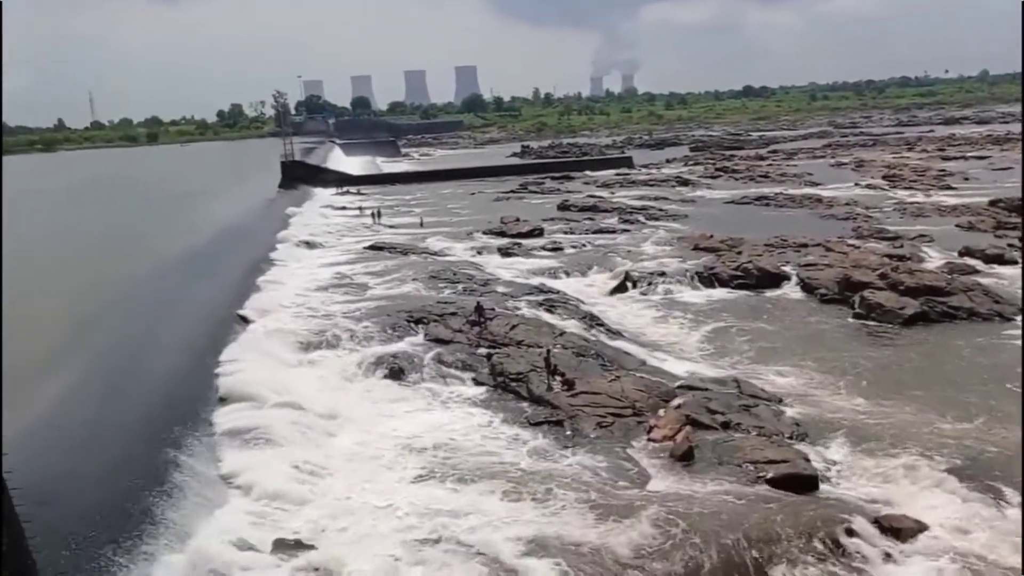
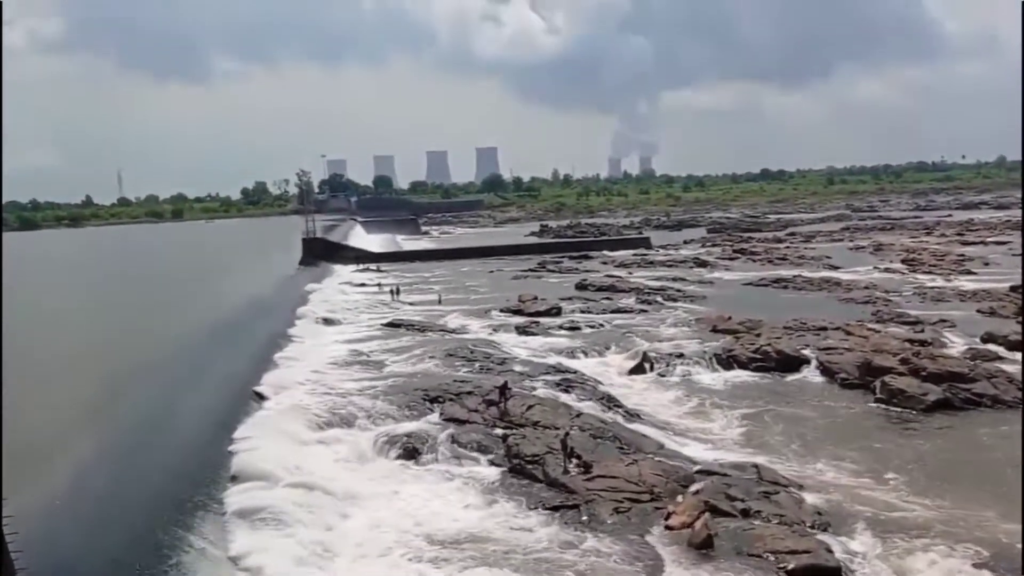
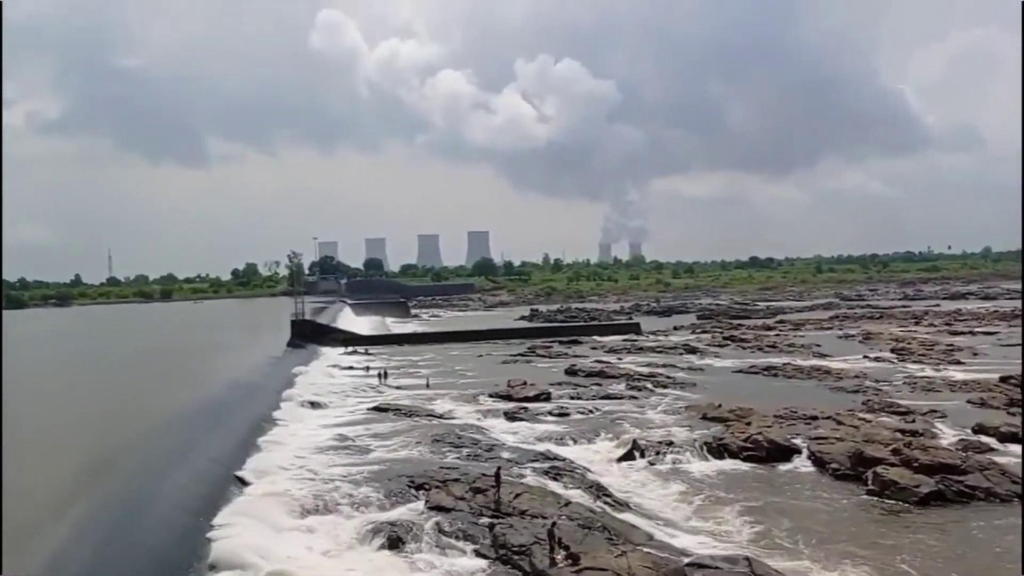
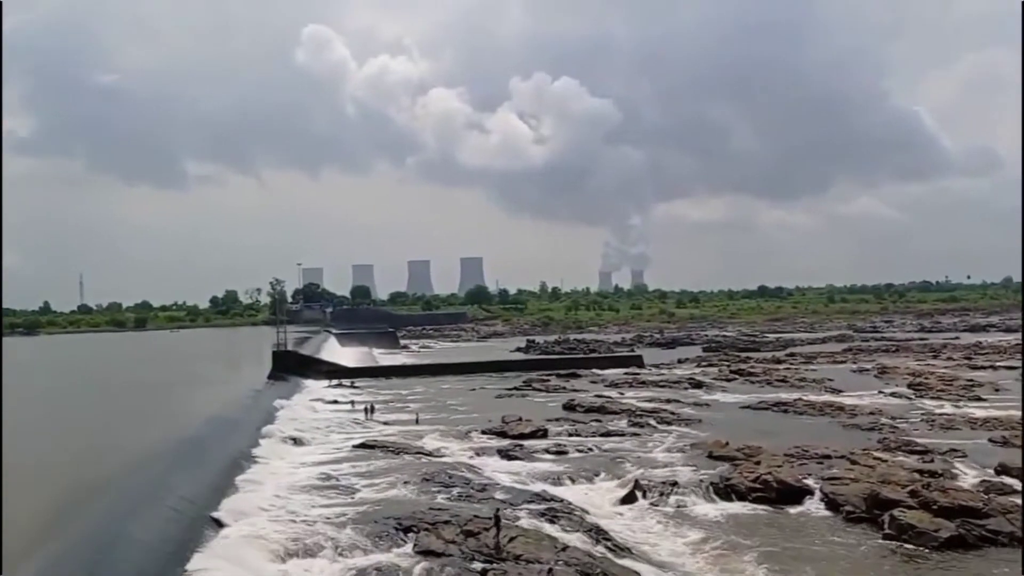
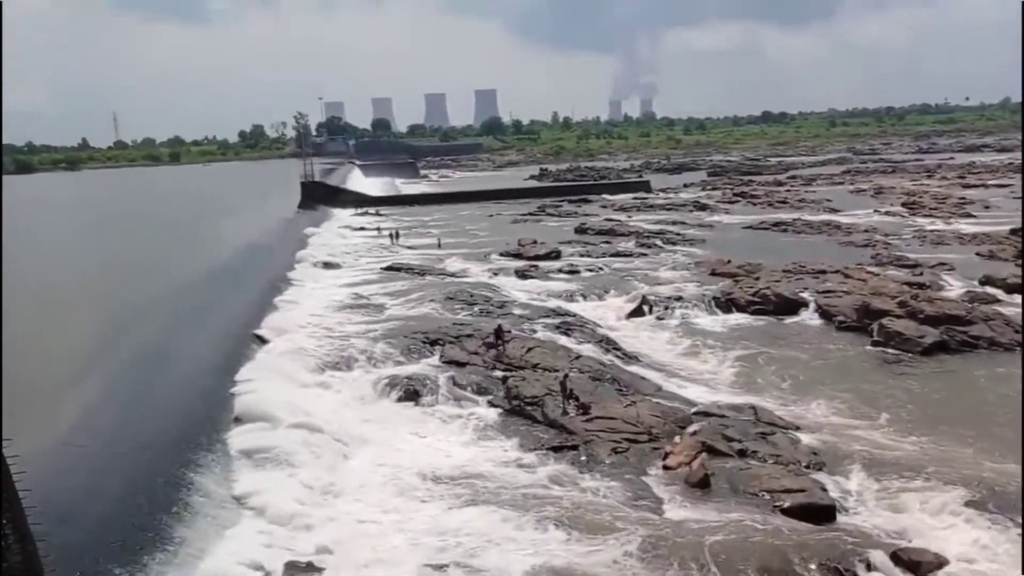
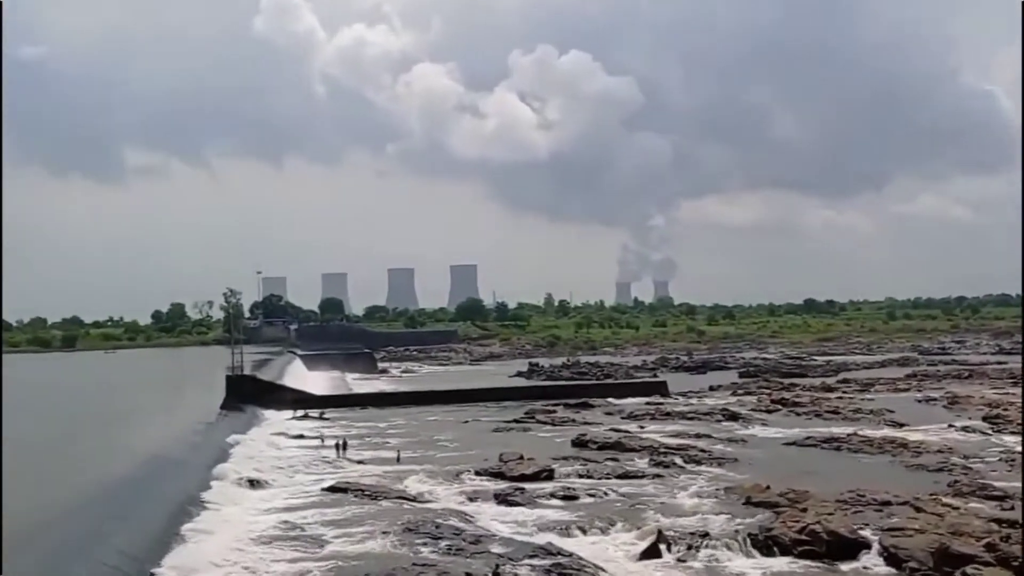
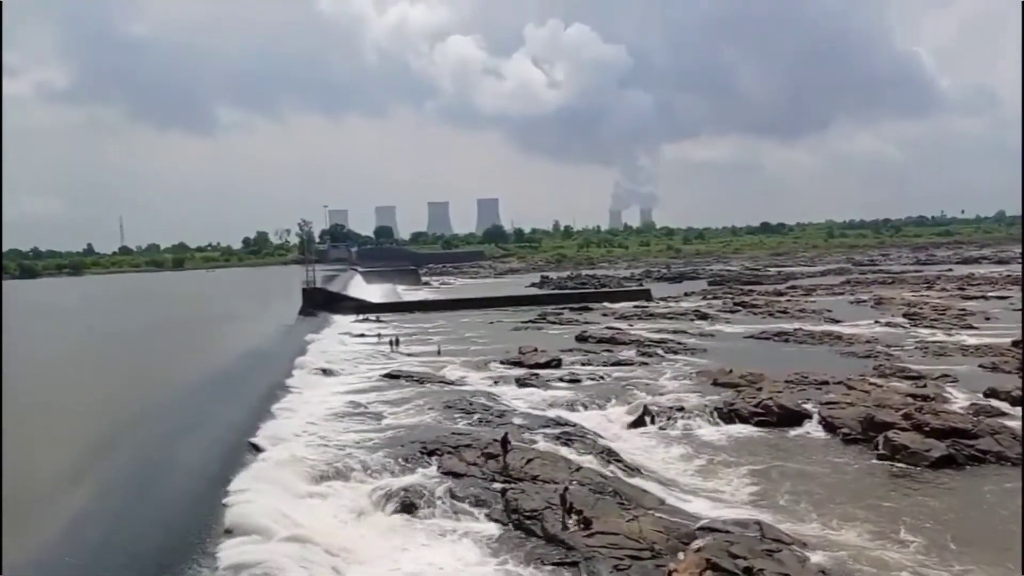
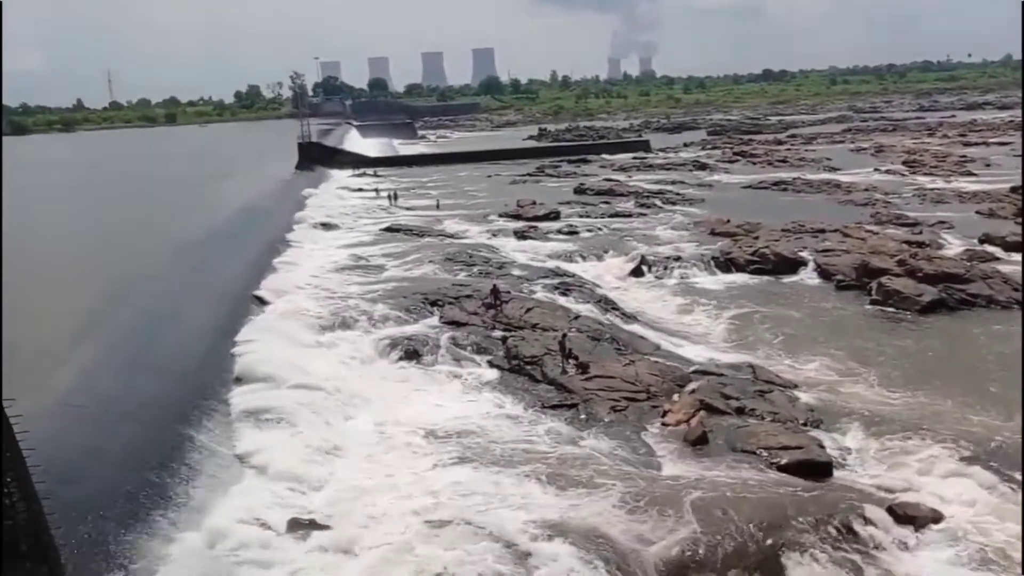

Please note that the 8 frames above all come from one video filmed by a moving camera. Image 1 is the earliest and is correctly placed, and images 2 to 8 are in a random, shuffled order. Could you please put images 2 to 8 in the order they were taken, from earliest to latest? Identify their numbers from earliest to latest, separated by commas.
8, 5, 2, 7, 3, 4, 6
